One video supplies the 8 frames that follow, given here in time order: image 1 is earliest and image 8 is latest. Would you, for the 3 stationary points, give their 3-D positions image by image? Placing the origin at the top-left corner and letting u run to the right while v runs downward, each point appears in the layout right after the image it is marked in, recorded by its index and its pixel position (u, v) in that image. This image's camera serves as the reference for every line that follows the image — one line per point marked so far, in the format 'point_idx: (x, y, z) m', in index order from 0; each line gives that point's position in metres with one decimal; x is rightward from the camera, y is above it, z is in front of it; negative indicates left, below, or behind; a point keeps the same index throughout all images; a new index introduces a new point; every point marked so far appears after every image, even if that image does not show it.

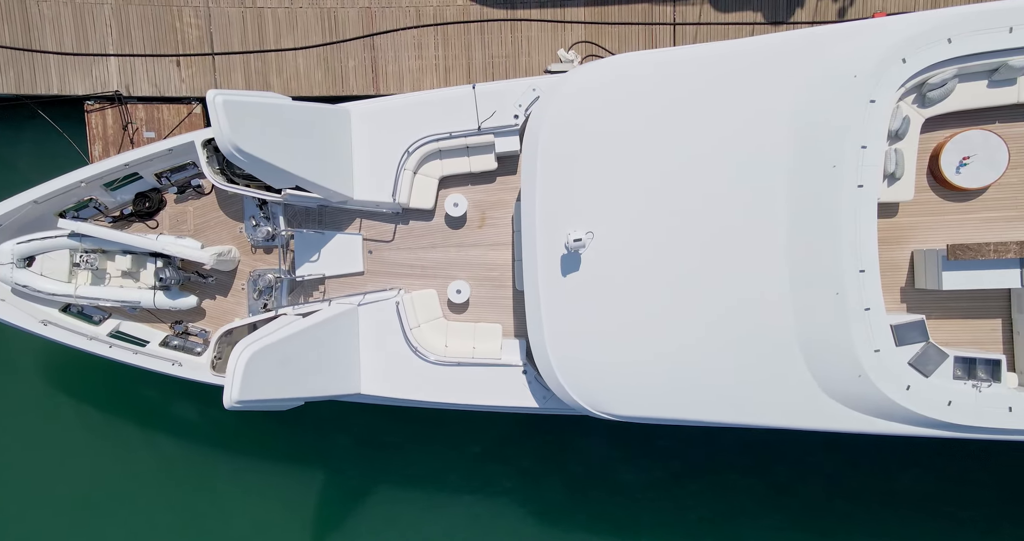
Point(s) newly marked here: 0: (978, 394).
0: (+4.2, -1.1, +5.1) m
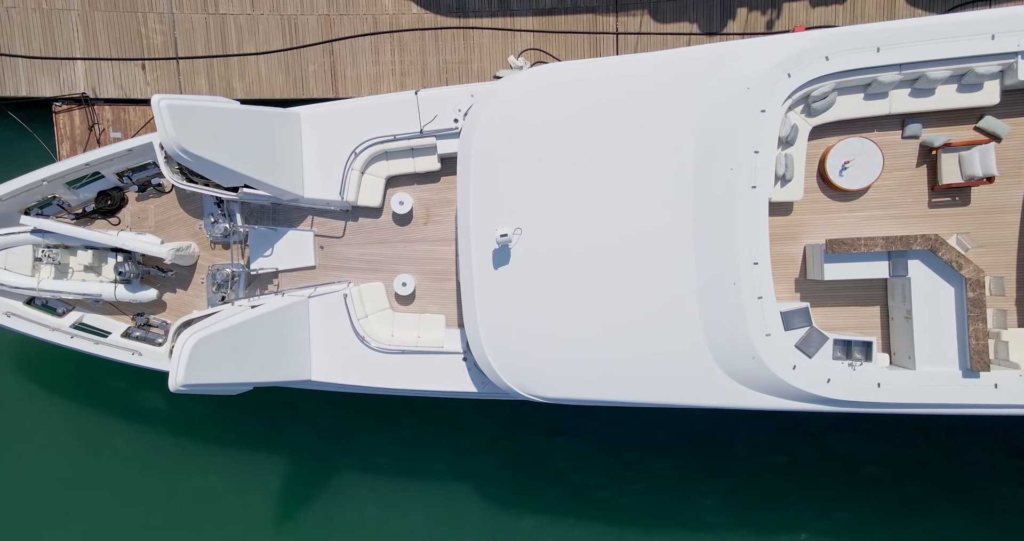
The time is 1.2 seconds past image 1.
0: (+3.4, -1.0, +5.7) m
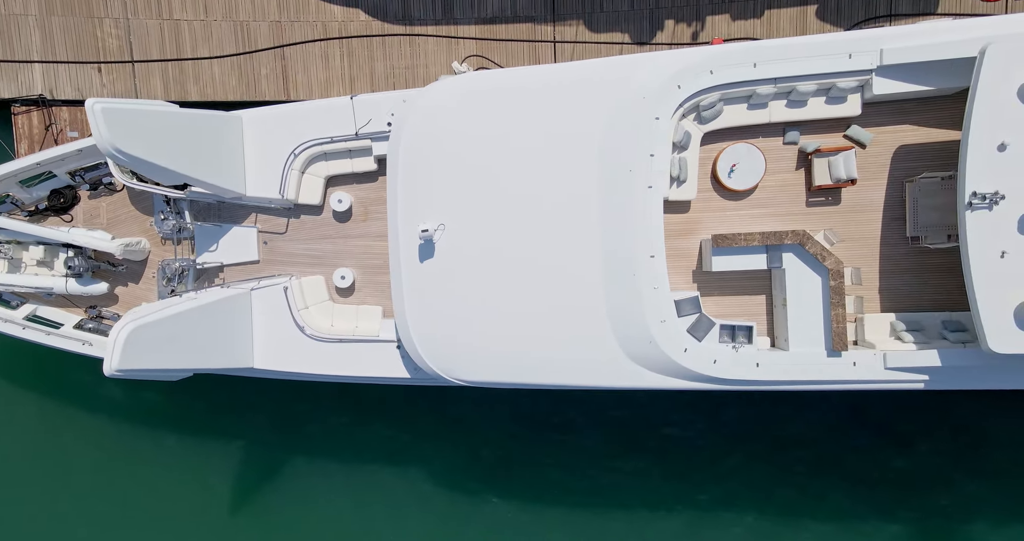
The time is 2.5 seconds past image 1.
0: (+2.5, -0.9, +6.4) m
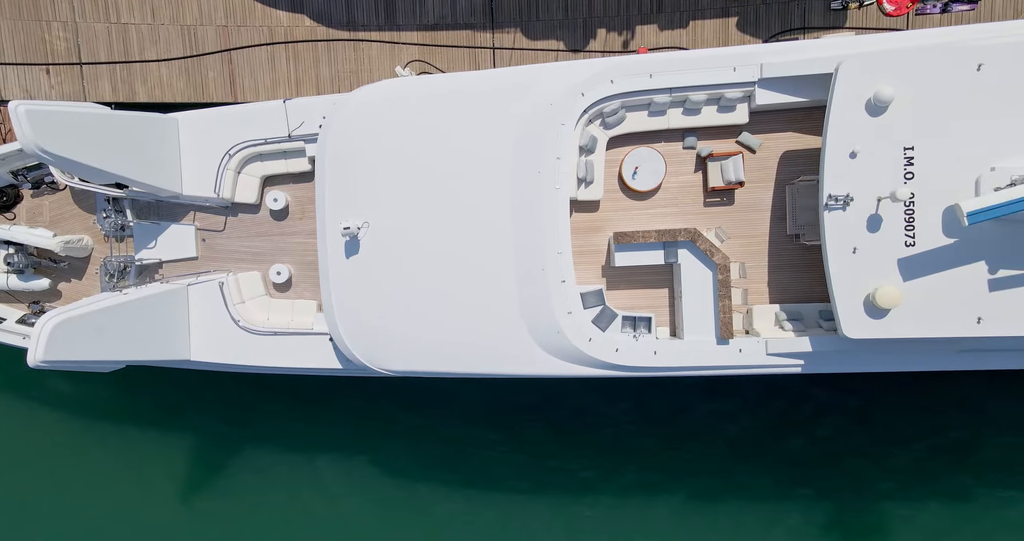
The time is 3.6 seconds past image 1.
0: (+1.5, -0.9, +7.0) m
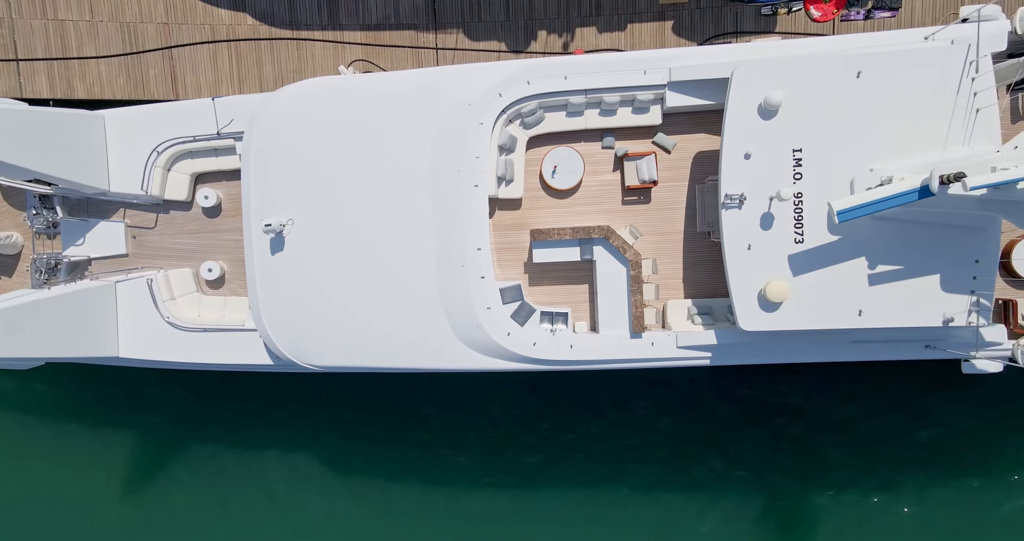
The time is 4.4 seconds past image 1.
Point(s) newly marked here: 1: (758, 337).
0: (+0.5, -0.8, +7.2) m
1: (+2.9, -0.8, +6.6) m
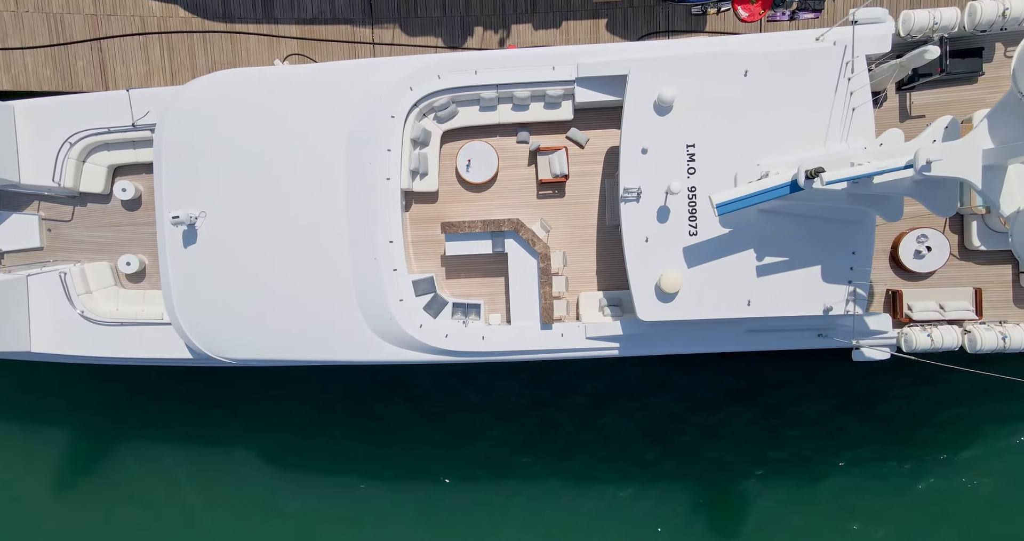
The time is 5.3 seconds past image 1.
0: (-0.6, -0.7, +7.3) m
1: (+1.8, -0.7, +6.8) m
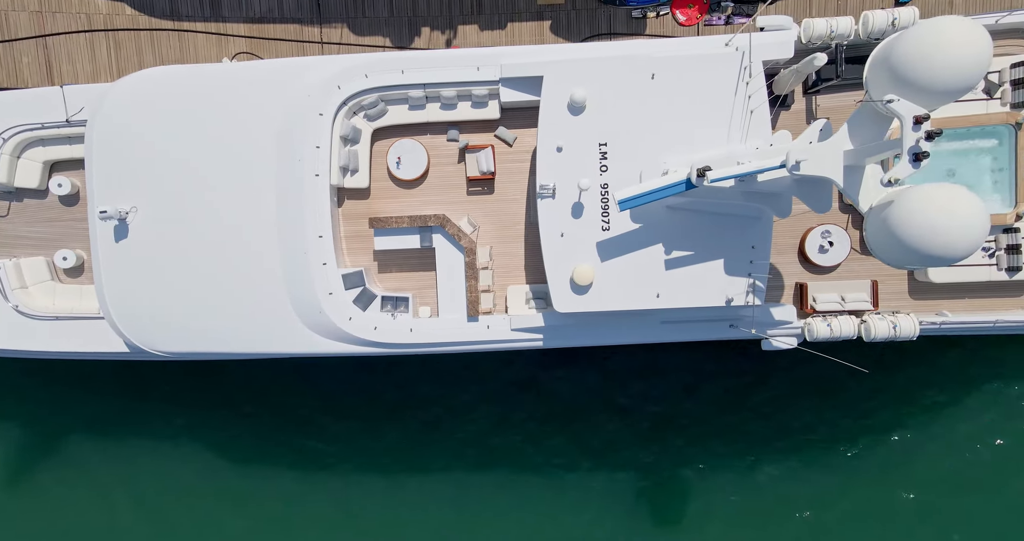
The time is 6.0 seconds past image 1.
0: (-1.5, -0.6, +7.5) m
1: (+0.9, -0.6, +7.1) m
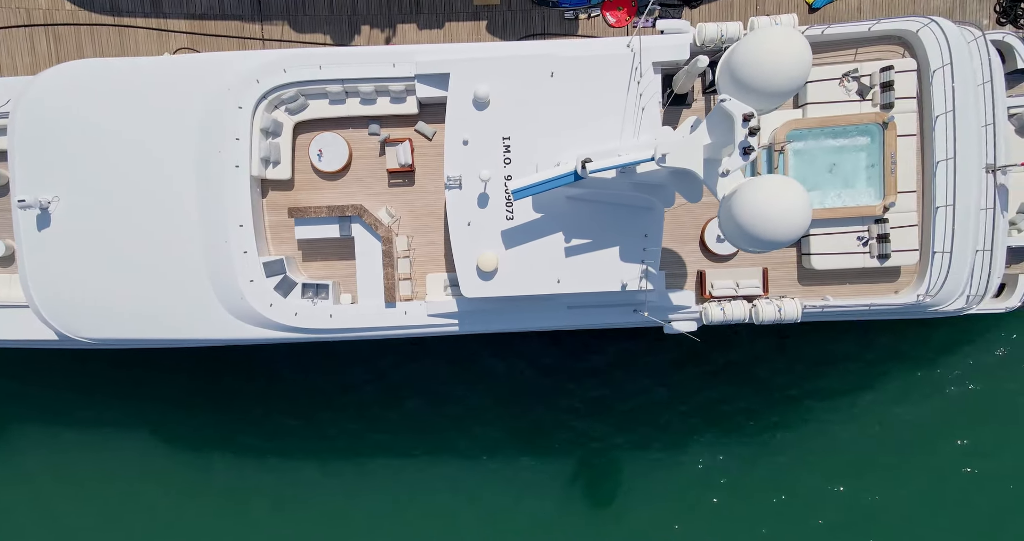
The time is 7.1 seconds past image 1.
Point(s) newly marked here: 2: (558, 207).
0: (-2.7, -0.5, +7.8) m
1: (-0.3, -0.5, +7.5) m
2: (+0.5, +0.8, +6.8) m
